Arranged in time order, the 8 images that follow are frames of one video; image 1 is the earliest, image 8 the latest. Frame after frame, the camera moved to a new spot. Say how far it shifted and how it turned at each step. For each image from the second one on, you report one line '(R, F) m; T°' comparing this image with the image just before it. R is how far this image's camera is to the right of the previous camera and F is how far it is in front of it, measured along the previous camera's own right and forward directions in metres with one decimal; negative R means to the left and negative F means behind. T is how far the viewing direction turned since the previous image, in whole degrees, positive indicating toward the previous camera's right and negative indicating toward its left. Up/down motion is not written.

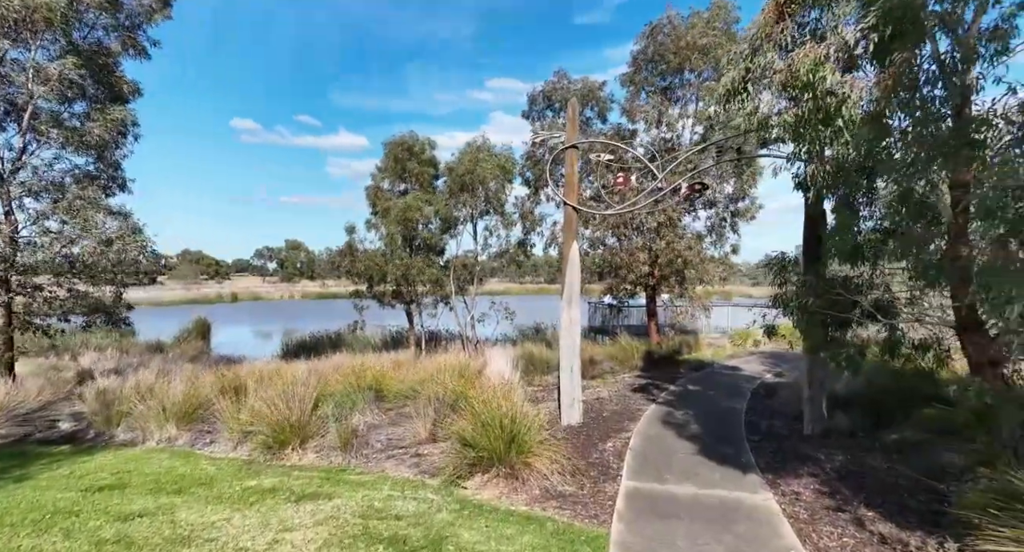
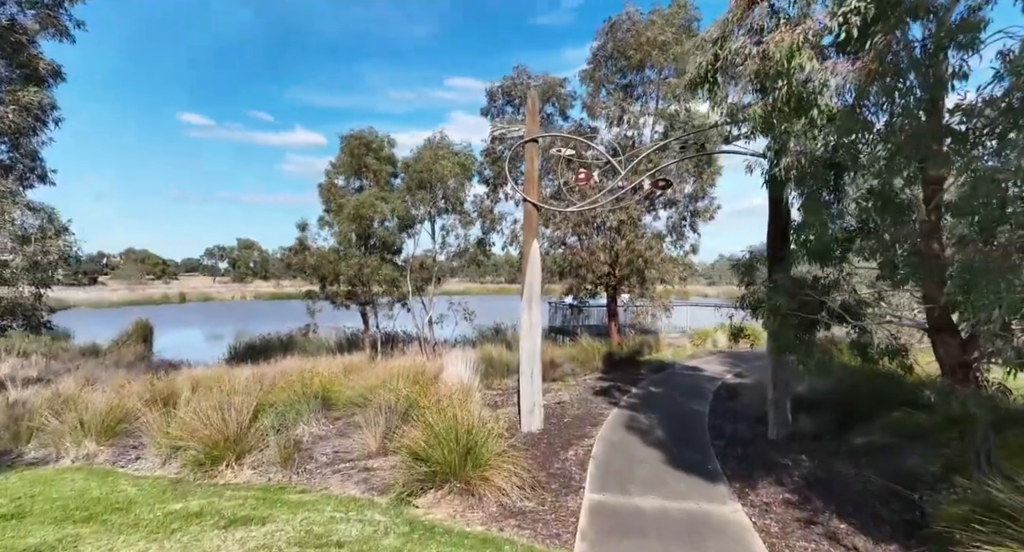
(0.0, +0.3) m; +4°
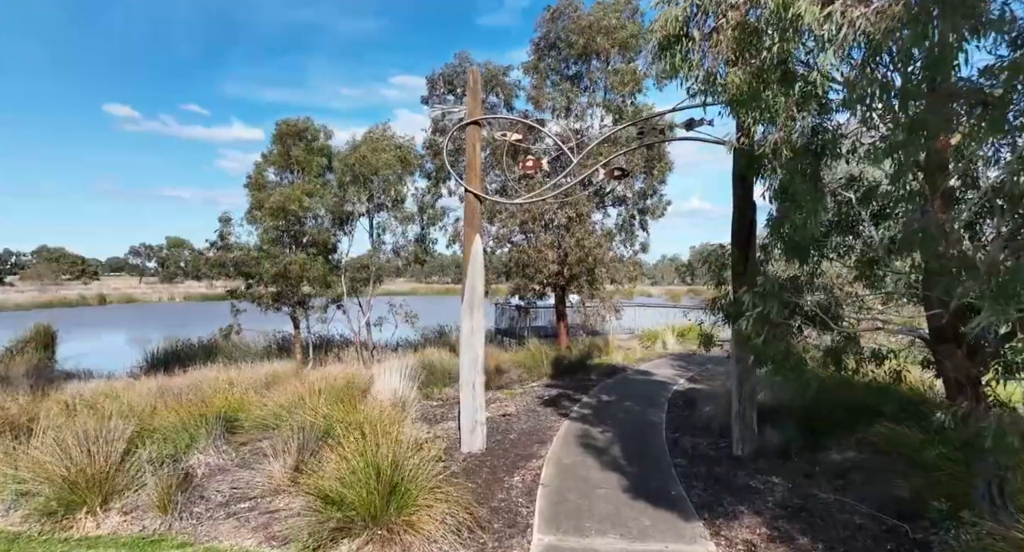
(+0.1, +0.7) m; +5°
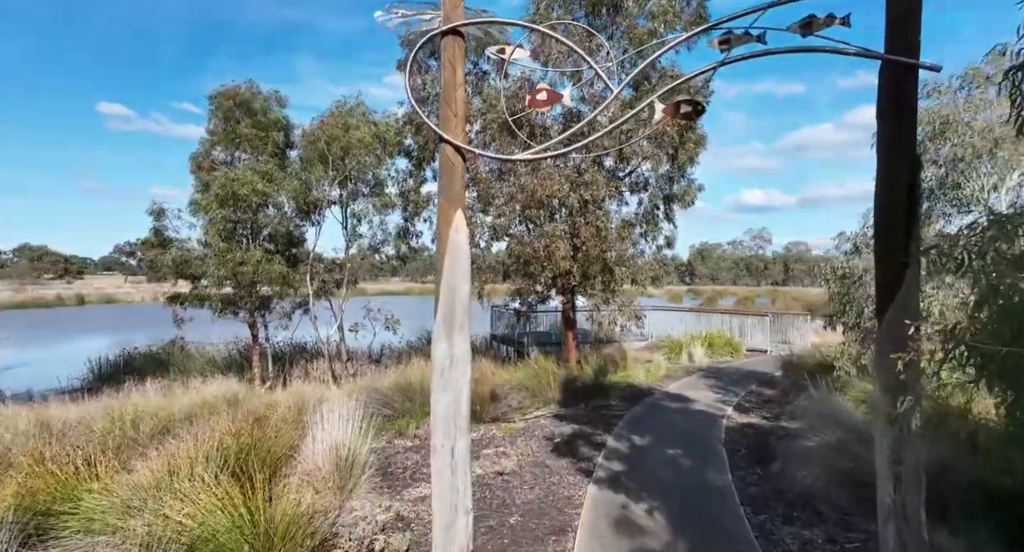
(0.0, +2.2) m; 0°
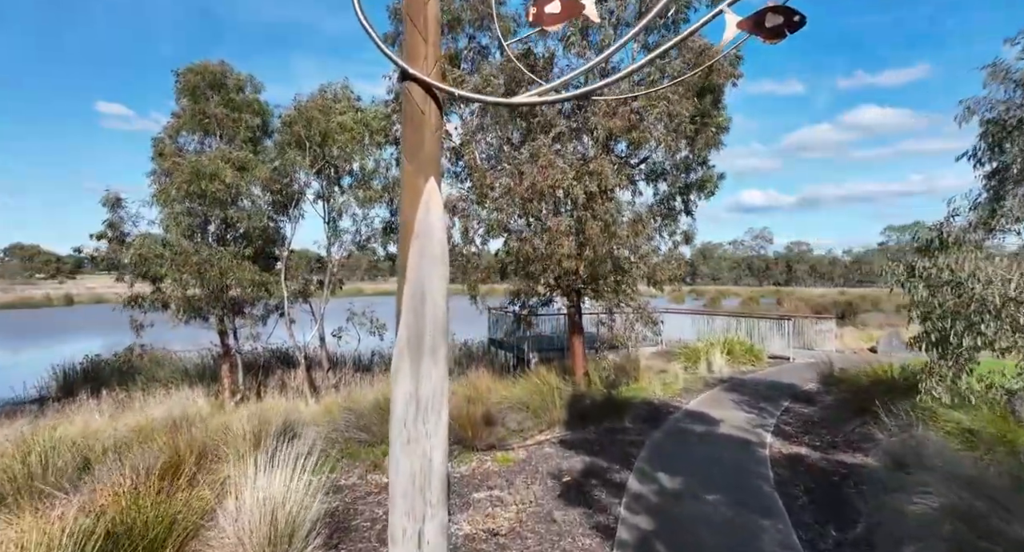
(0.0, +1.2) m; 0°
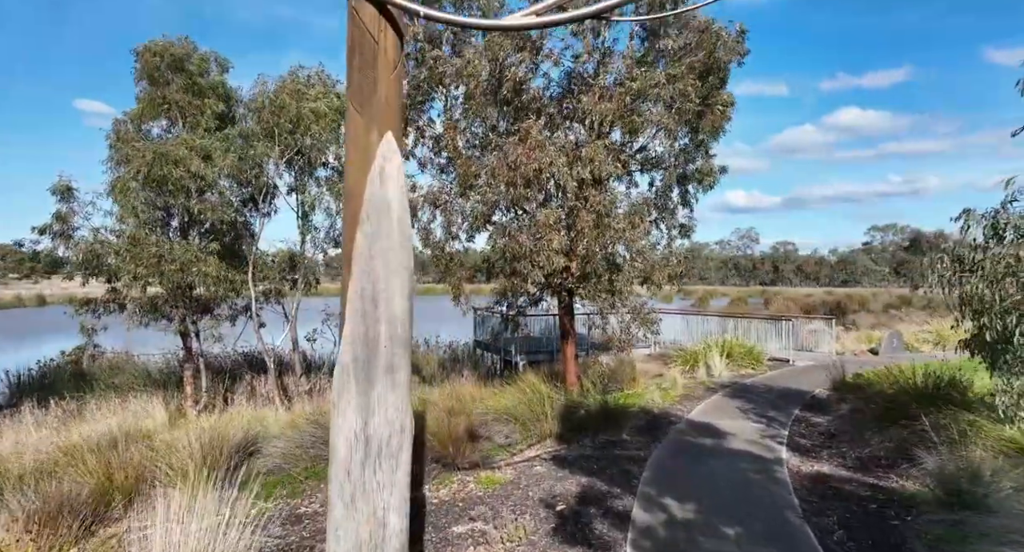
(0.0, +0.7) m; +1°
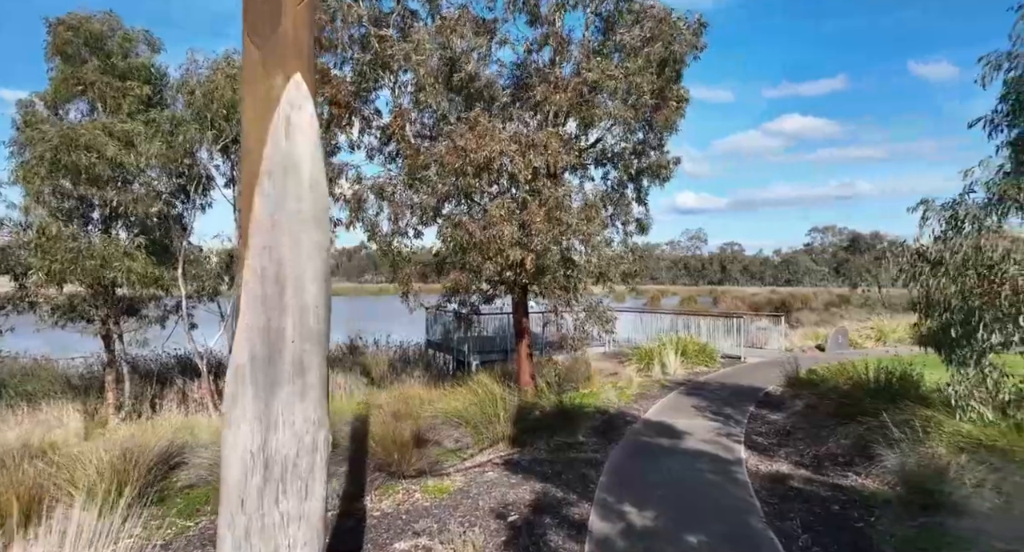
(0.0, +0.3) m; +4°
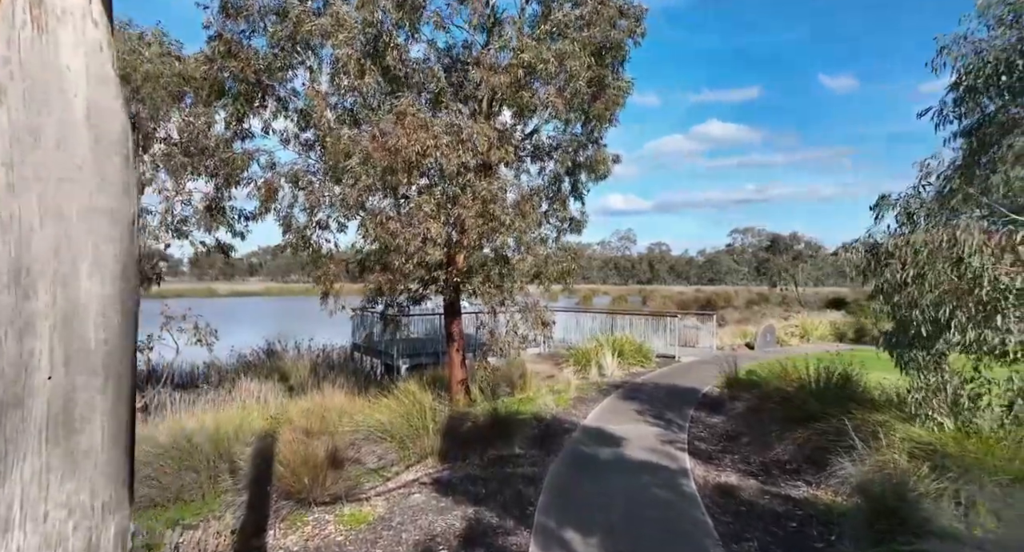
(0.0, +0.5) m; +6°
